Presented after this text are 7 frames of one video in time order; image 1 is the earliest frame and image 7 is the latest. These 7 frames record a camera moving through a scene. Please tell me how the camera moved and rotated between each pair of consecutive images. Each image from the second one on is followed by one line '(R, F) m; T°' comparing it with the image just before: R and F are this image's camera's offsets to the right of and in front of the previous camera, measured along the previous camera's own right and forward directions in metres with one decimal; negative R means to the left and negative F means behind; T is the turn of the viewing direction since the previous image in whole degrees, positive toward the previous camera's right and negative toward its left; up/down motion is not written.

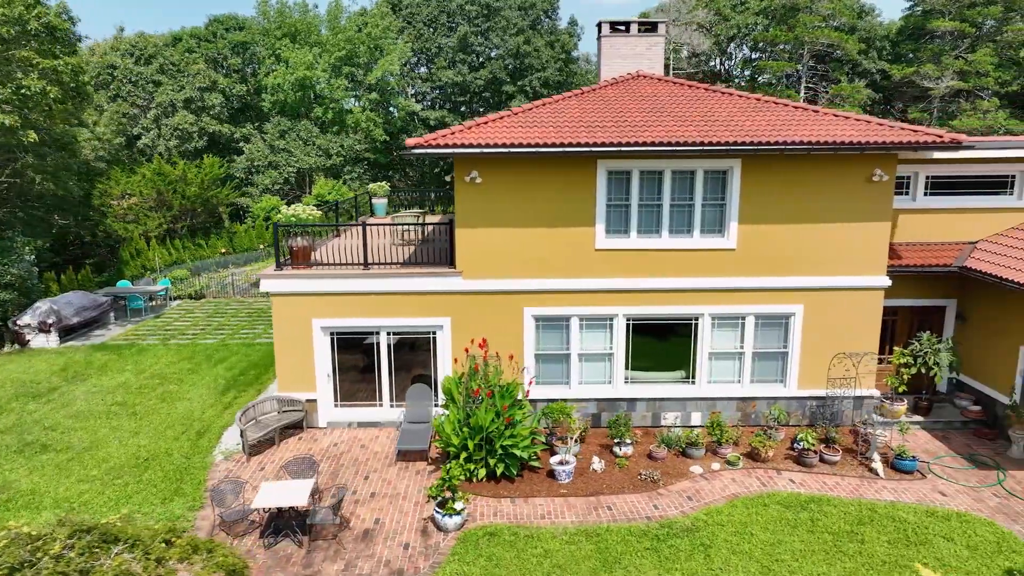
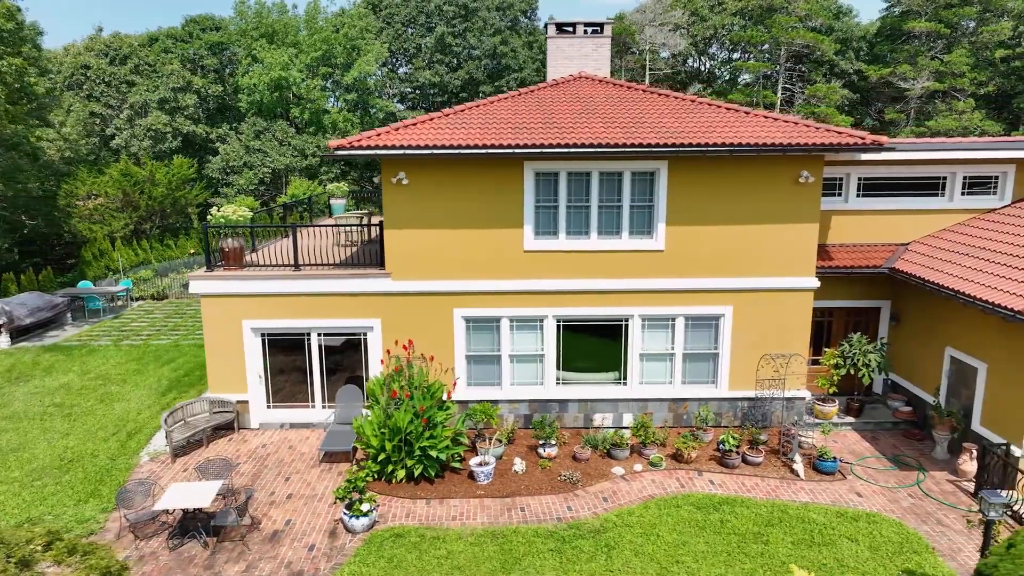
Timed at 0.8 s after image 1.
(+1.4, 0.0) m; 0°
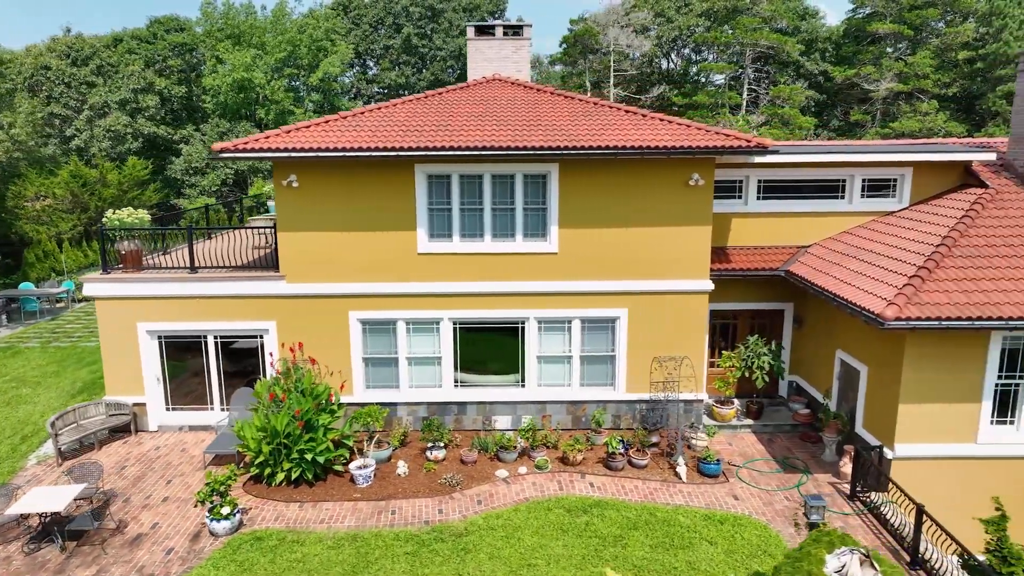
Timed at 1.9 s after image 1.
(+2.0, 0.0) m; 0°
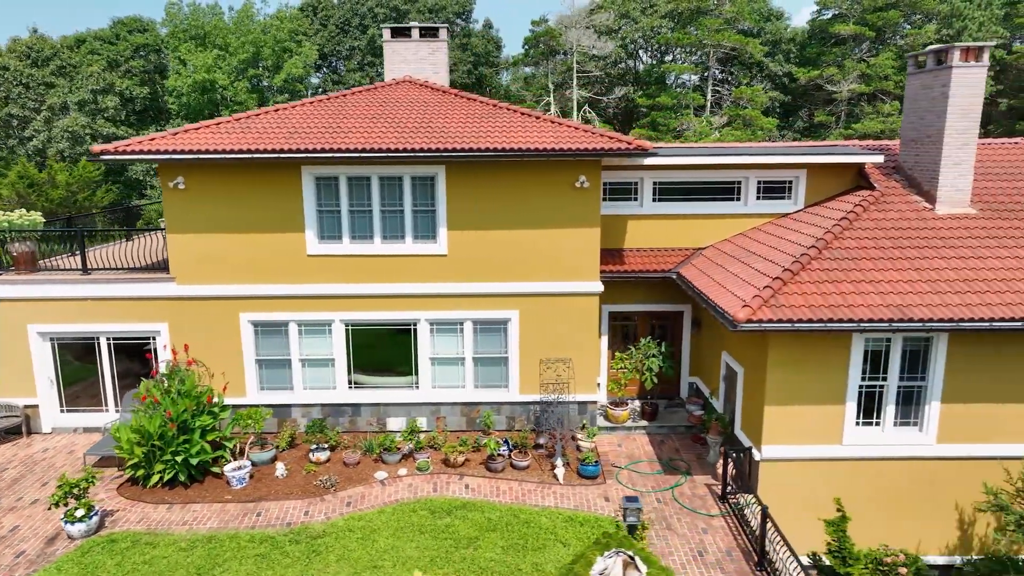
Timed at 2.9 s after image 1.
(+2.1, 0.0) m; 0°
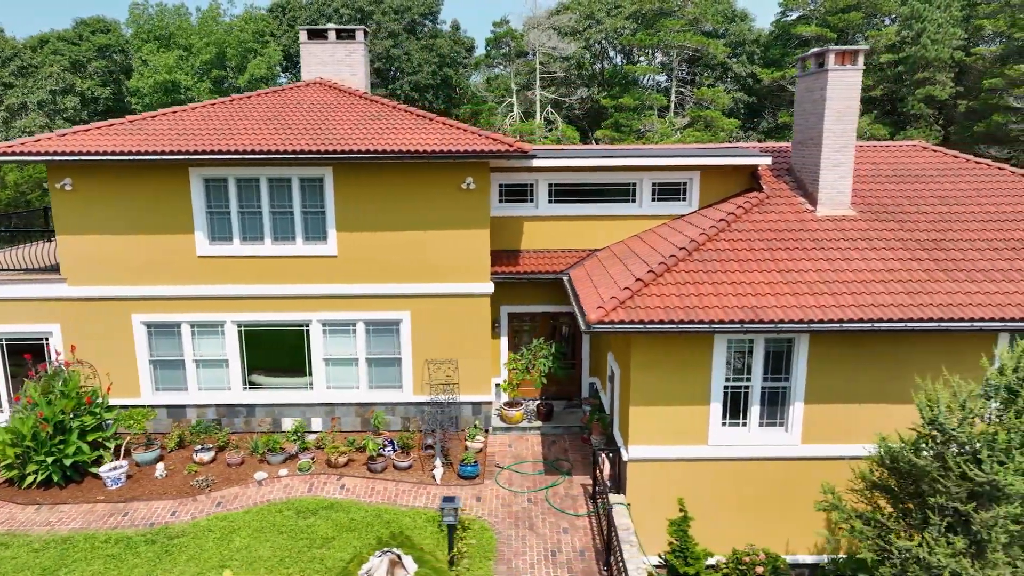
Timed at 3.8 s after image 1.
(+2.1, -0.1) m; 0°
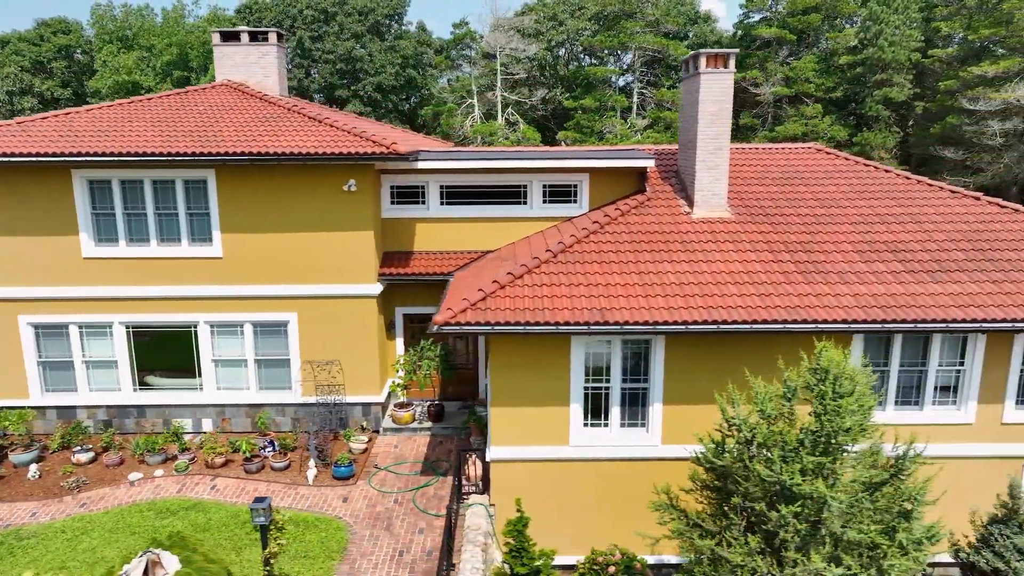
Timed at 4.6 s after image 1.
(+2.2, -0.1) m; 0°
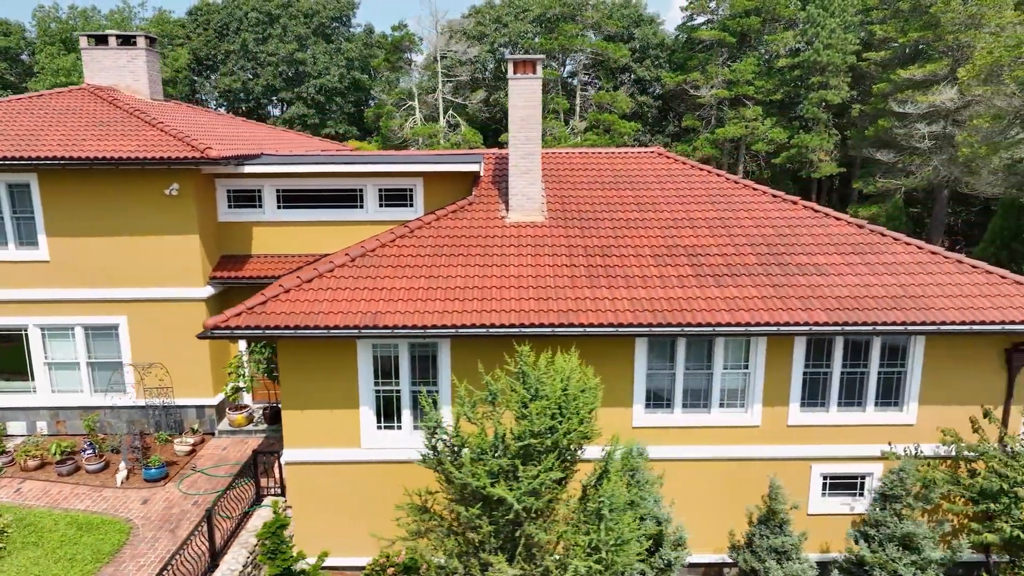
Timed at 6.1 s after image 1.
(+3.4, -0.1) m; 0°
